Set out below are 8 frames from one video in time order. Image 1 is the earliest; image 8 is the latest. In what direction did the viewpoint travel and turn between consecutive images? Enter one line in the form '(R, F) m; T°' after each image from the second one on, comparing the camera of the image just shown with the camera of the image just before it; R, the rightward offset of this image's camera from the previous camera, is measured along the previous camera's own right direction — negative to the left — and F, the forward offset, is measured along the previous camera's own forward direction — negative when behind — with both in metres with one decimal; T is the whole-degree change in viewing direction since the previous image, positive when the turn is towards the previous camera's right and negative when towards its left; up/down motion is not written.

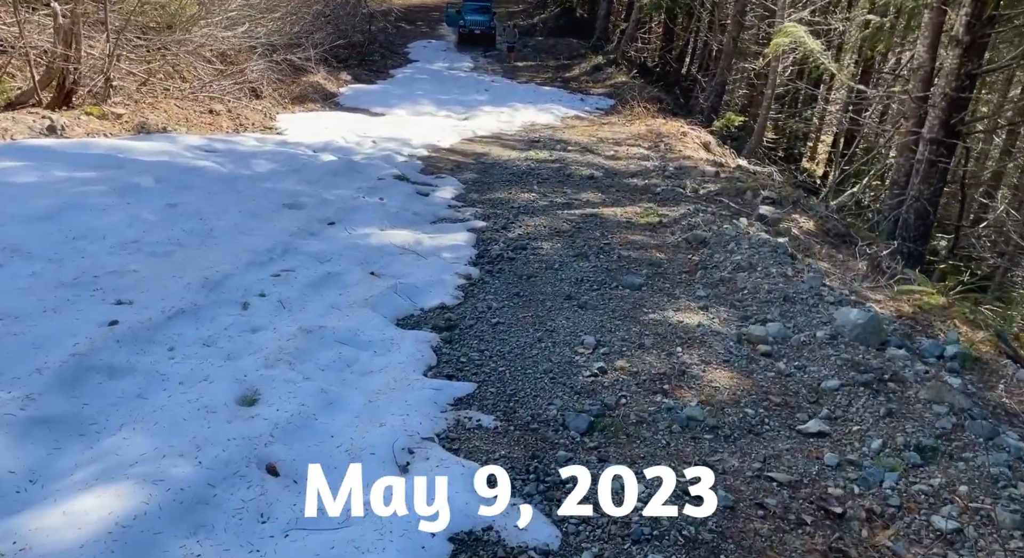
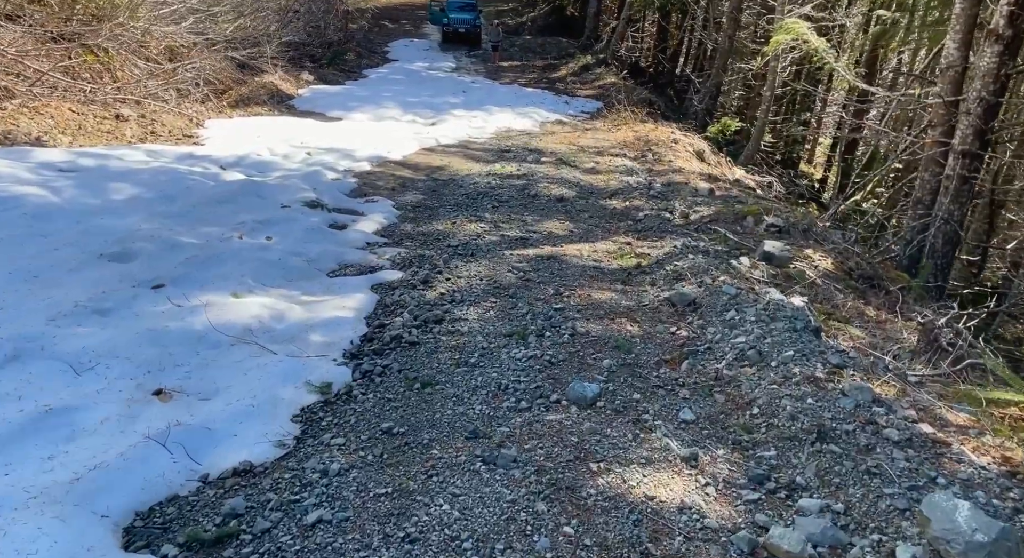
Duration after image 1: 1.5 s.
(+0.5, +2.0) m; 0°
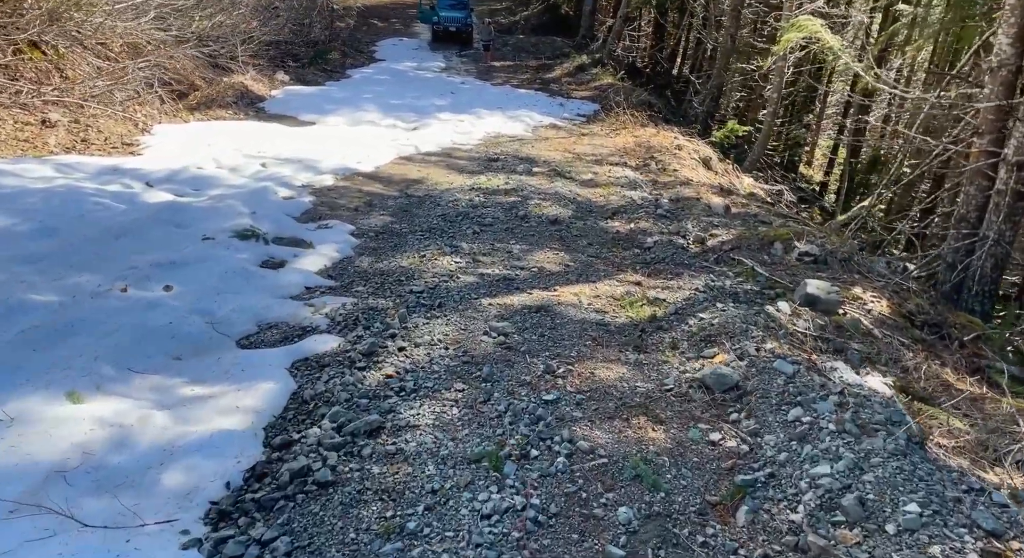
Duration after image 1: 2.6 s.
(+0.1, +1.5) m; 0°
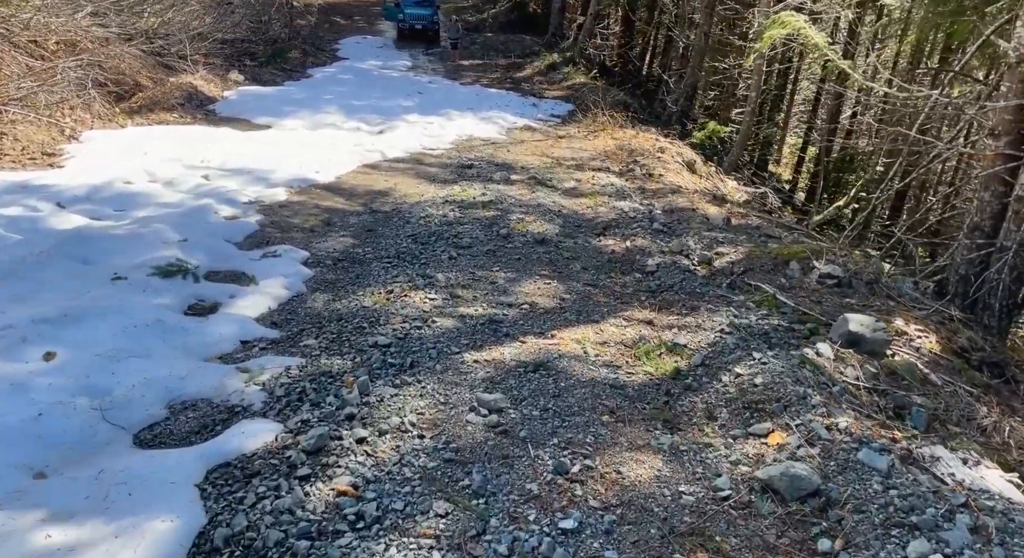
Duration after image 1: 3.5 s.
(-0.1, +1.1) m; +2°
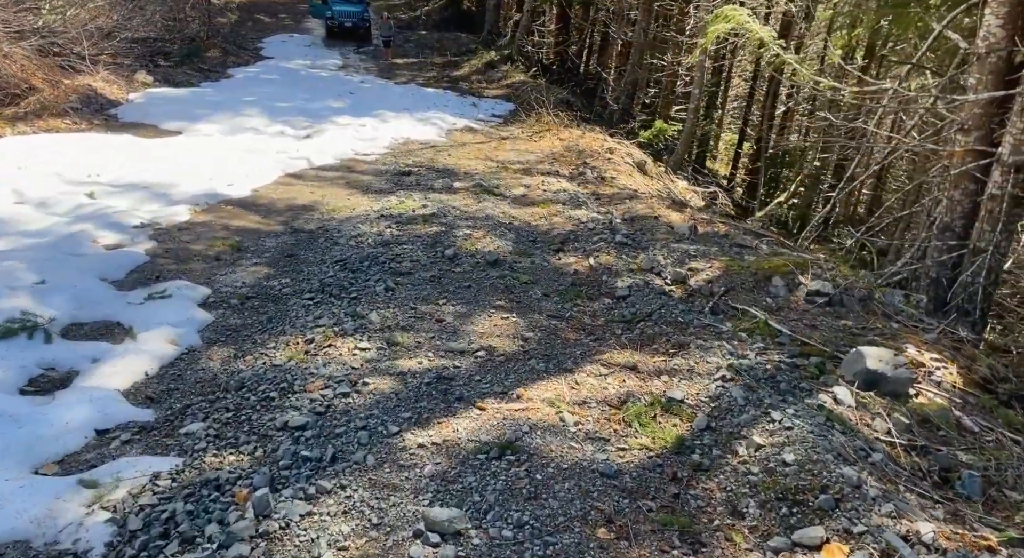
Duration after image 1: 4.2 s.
(0.0, +1.0) m; +4°
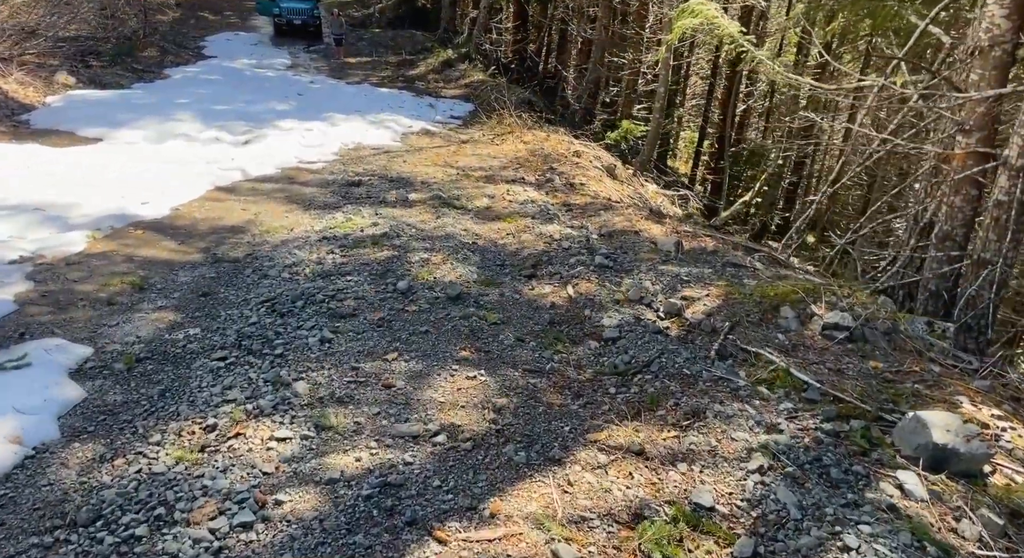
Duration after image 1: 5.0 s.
(0.0, +1.1) m; +3°
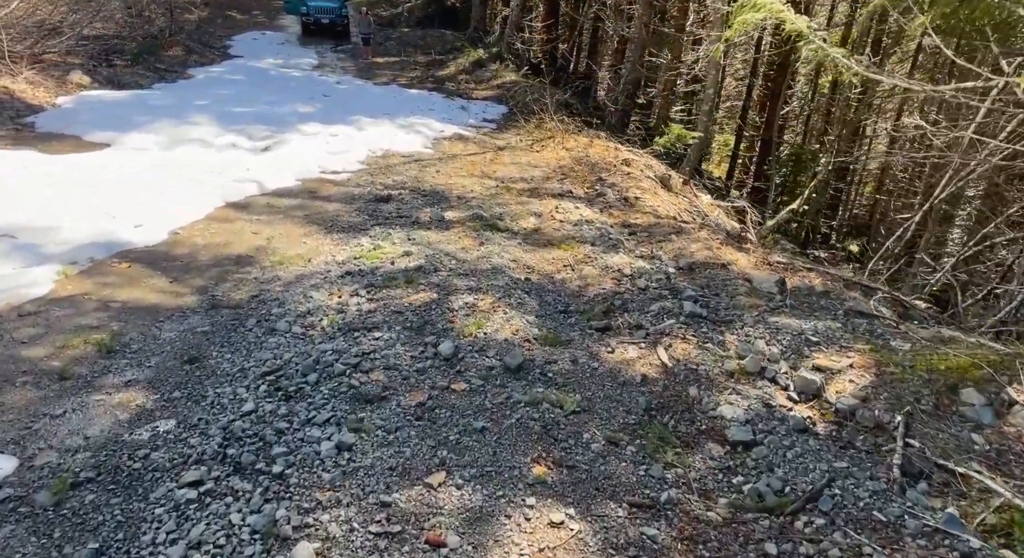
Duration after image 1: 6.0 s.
(-0.3, +1.4) m; -2°
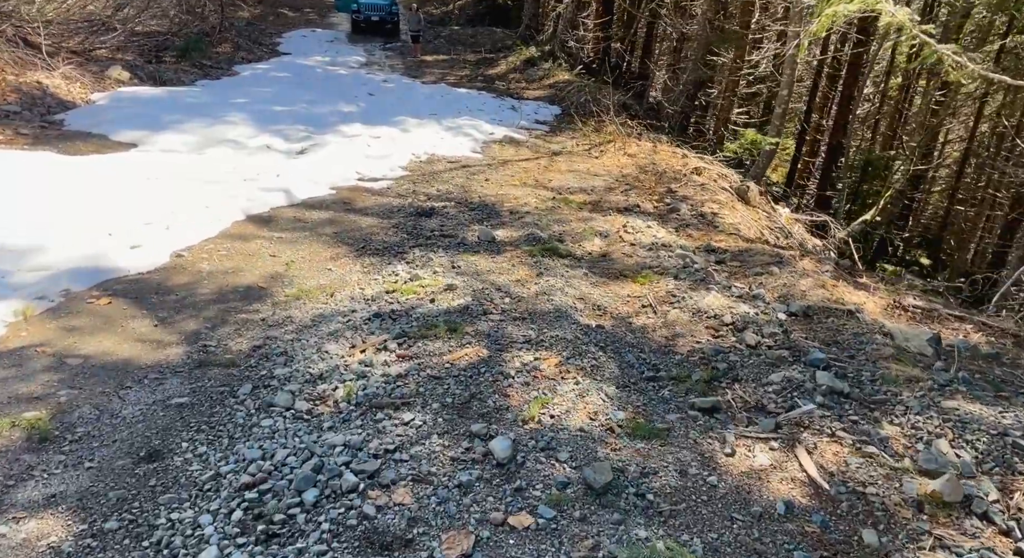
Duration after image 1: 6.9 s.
(-0.2, +1.3) m; -3°
